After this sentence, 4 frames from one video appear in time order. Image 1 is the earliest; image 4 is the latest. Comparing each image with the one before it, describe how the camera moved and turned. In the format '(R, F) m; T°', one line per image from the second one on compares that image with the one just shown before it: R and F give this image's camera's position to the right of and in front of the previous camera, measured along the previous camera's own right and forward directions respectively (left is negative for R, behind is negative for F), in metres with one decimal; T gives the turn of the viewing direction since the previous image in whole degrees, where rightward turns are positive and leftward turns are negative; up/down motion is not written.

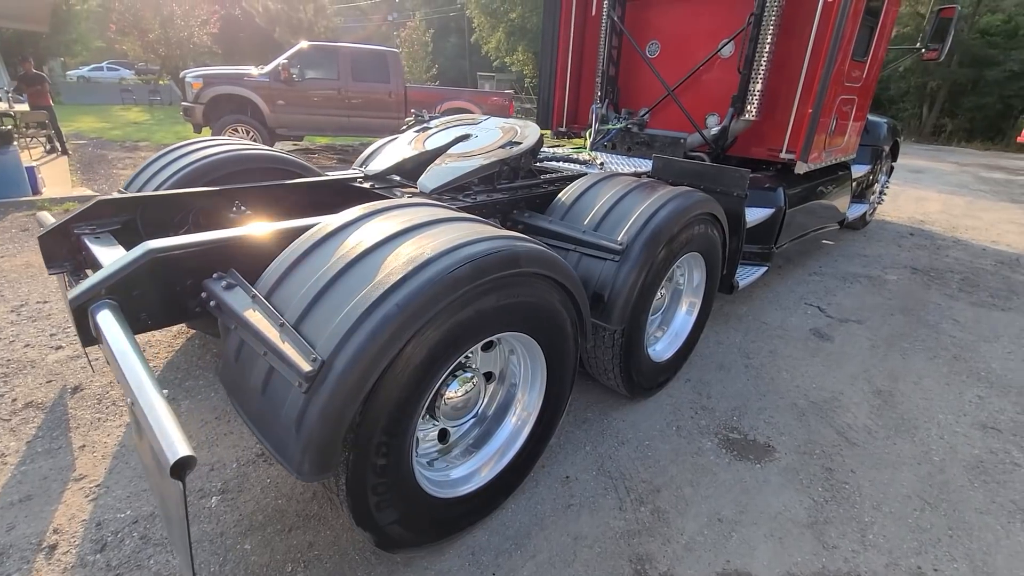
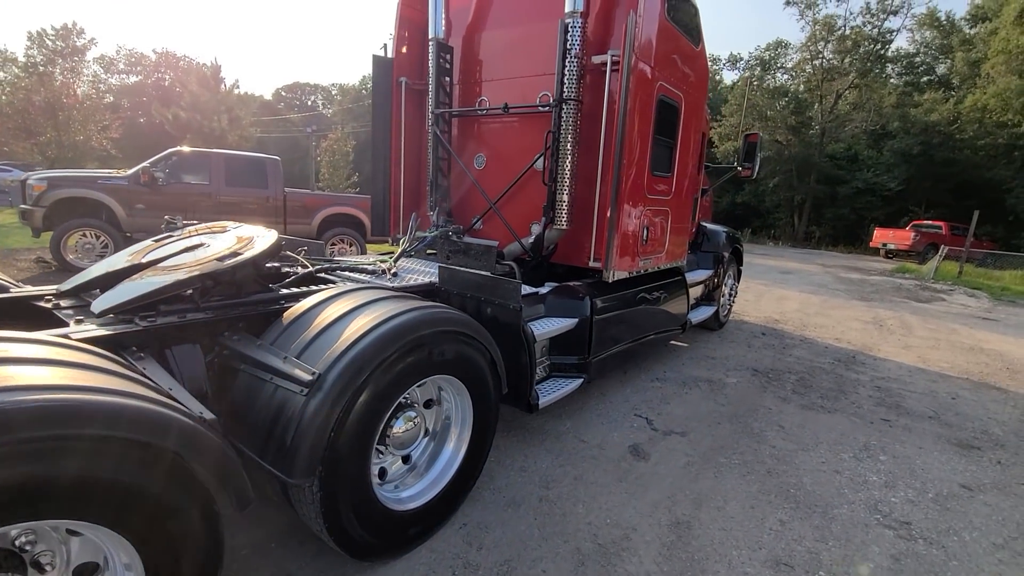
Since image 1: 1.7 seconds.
(+1.0, +0.3) m; +8°
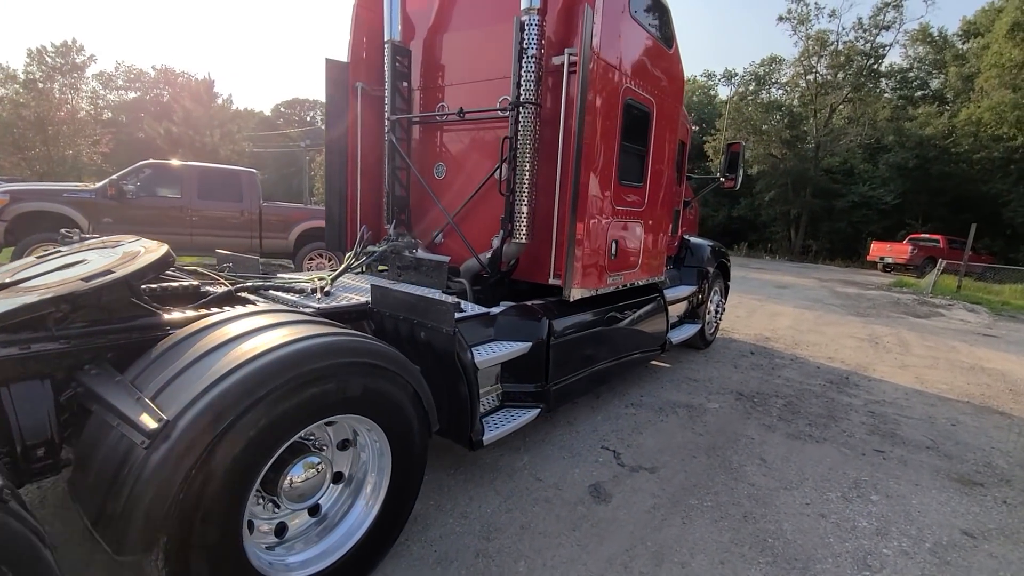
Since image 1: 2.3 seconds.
(+0.3, +0.3) m; 0°
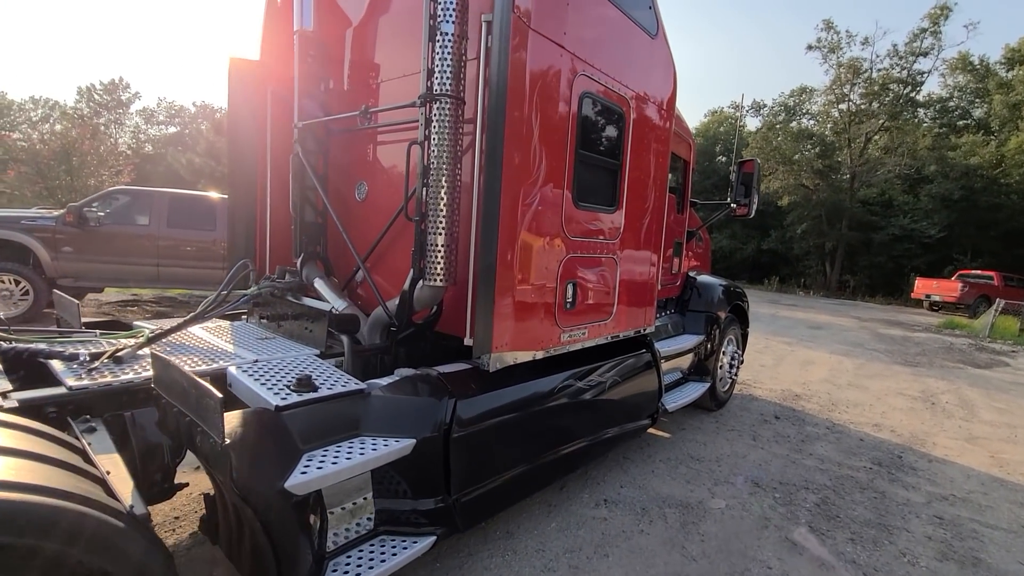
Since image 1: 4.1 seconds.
(+0.6, +1.0) m; -3°
